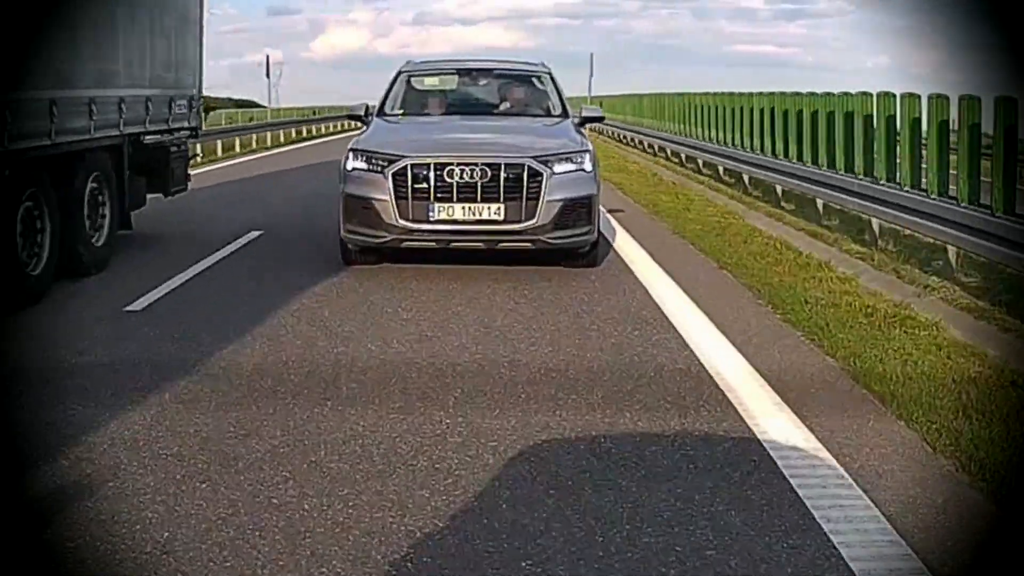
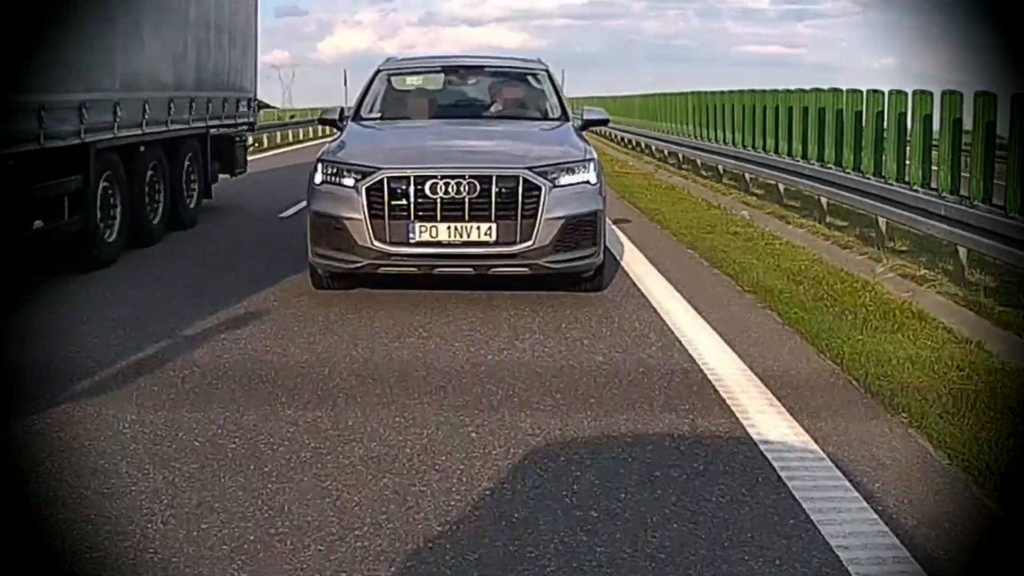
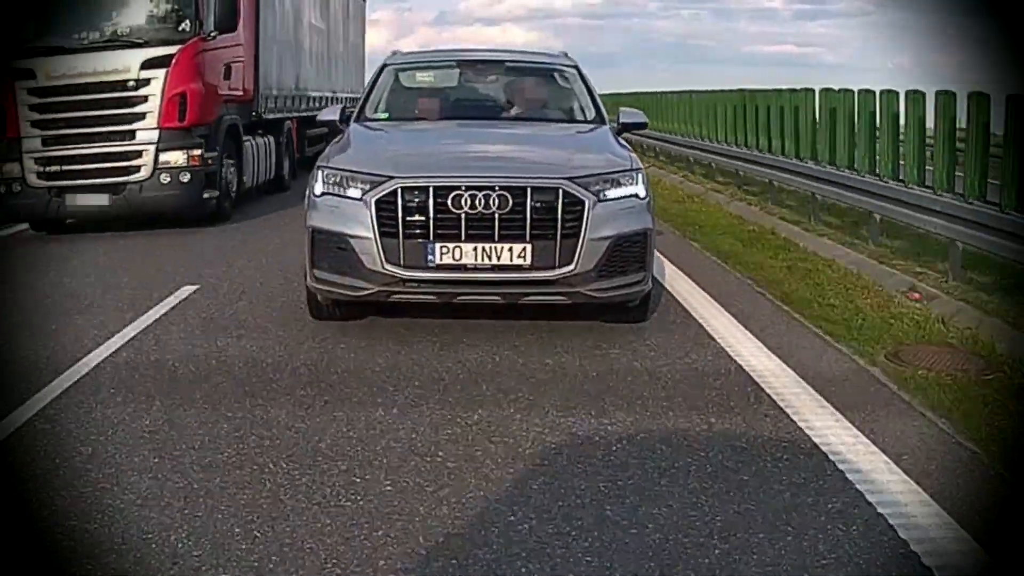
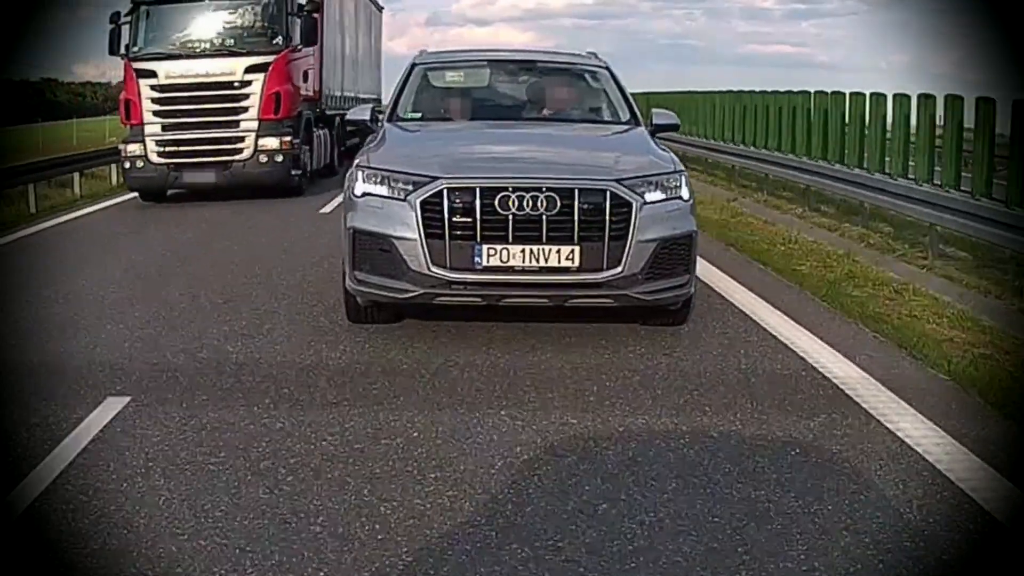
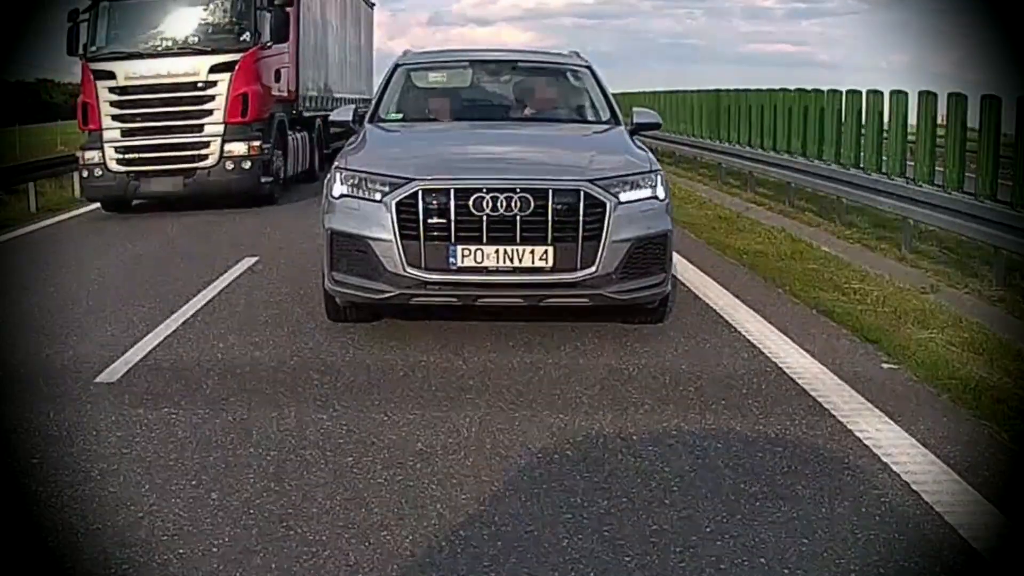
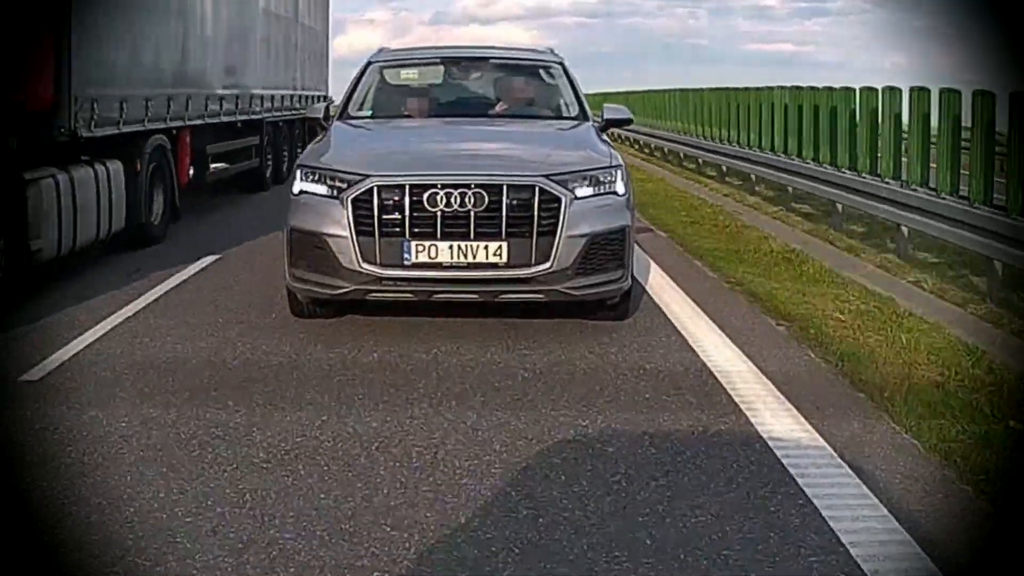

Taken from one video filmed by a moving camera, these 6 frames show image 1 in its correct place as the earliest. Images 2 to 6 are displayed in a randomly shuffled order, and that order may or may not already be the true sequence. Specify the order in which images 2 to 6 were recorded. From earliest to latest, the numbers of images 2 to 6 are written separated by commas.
2, 6, 3, 5, 4
